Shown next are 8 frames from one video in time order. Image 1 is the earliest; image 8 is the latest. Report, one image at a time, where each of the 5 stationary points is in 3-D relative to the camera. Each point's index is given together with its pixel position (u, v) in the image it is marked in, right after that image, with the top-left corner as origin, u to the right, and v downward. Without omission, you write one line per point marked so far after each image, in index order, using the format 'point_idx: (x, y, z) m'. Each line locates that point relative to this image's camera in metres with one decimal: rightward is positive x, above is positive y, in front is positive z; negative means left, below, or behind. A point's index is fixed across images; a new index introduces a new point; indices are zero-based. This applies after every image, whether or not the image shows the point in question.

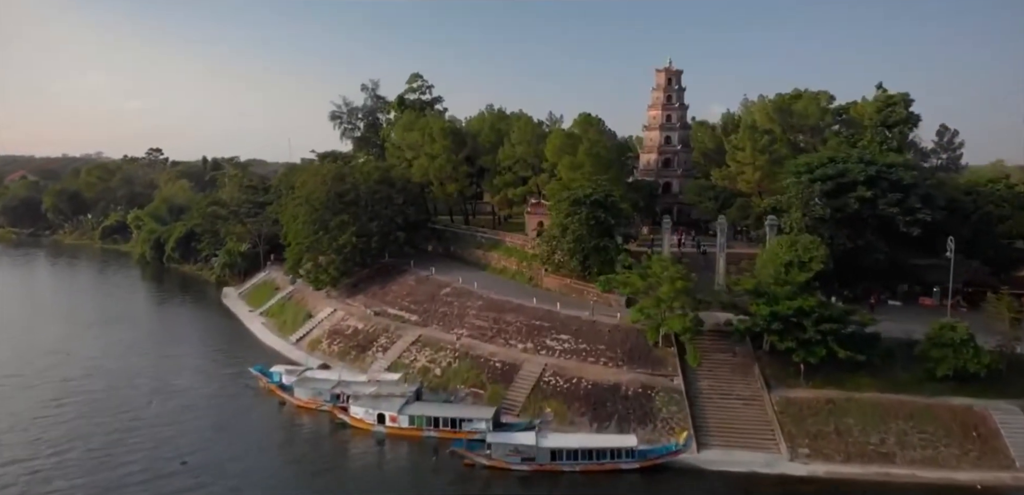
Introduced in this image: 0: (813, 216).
0: (+9.4, +1.0, +19.3) m
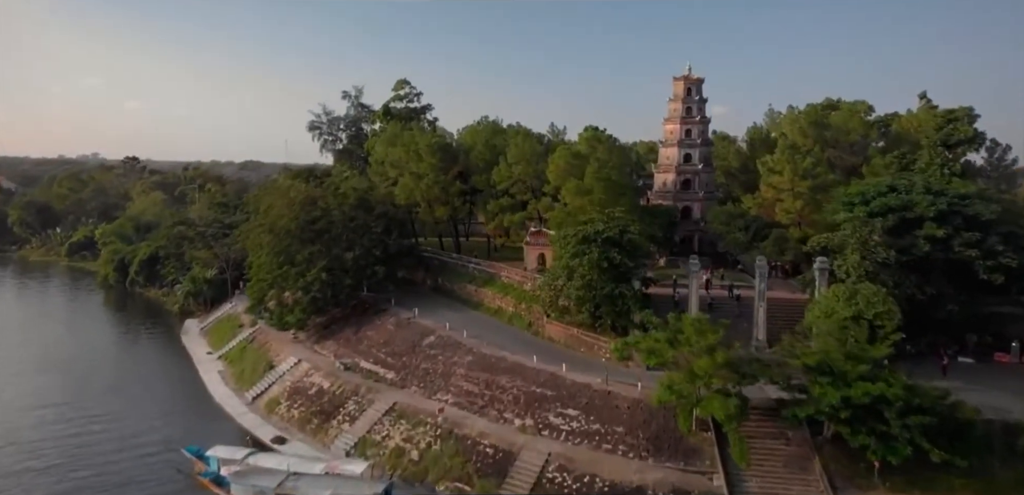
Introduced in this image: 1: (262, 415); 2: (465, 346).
0: (+9.3, -0.3, +15.9) m
1: (-7.4, -4.9, +18.2) m
2: (-1.4, -2.8, +17.8) m
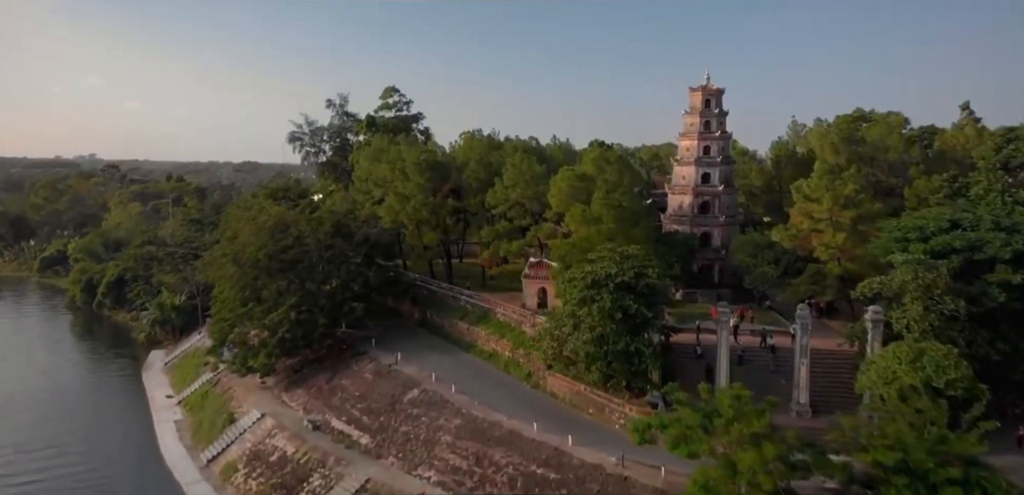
0: (+9.2, -1.4, +13.3) m
1: (-7.5, -6.0, +15.6) m
2: (-1.5, -3.9, +15.3) m
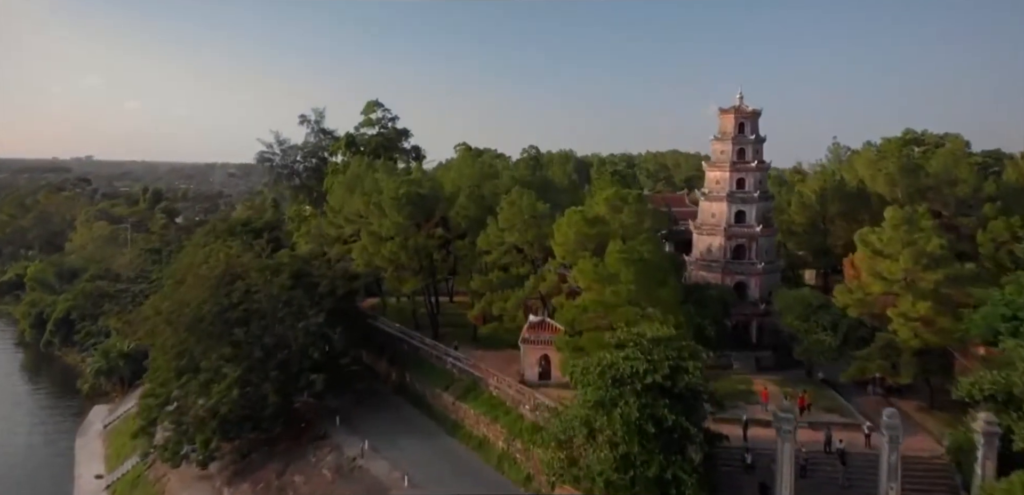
0: (+9.1, -2.9, +9.8) m
1: (-7.6, -7.5, +12.1) m
2: (-1.6, -5.4, +11.8) m
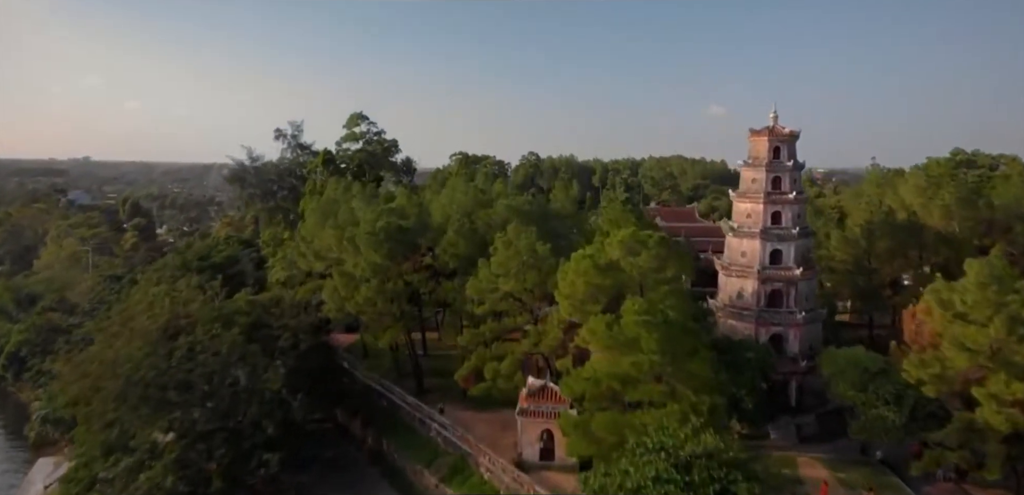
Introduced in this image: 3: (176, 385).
0: (+9.0, -4.0, +7.2) m
1: (-7.7, -8.6, +9.5) m
2: (-1.7, -6.5, +9.1) m
3: (-7.3, -2.9, +13.3) m
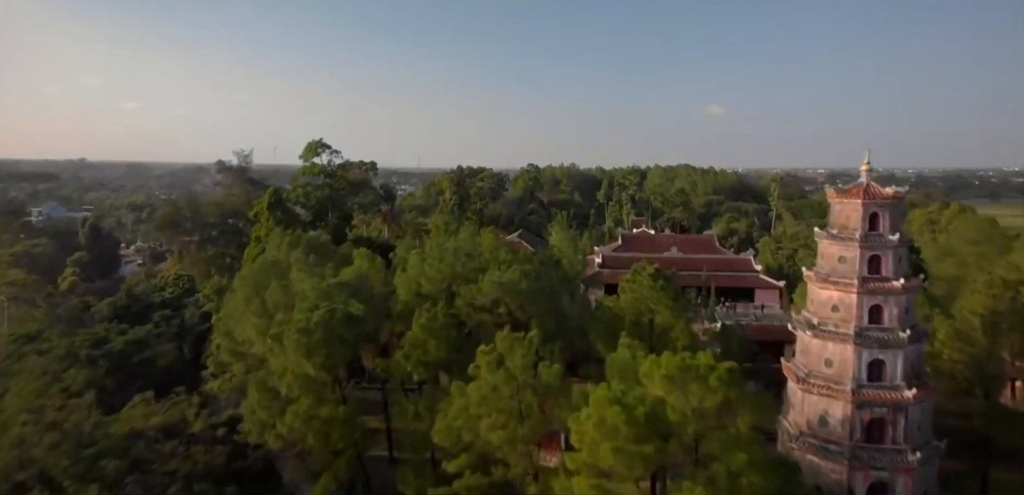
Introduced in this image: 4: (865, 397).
0: (+8.8, -5.9, +2.6) m
1: (-7.9, -10.5, +5.0) m
2: (-1.9, -8.4, +4.6) m
3: (-7.5, -4.8, +8.8) m
4: (+6.0, -2.6, +10.5) m
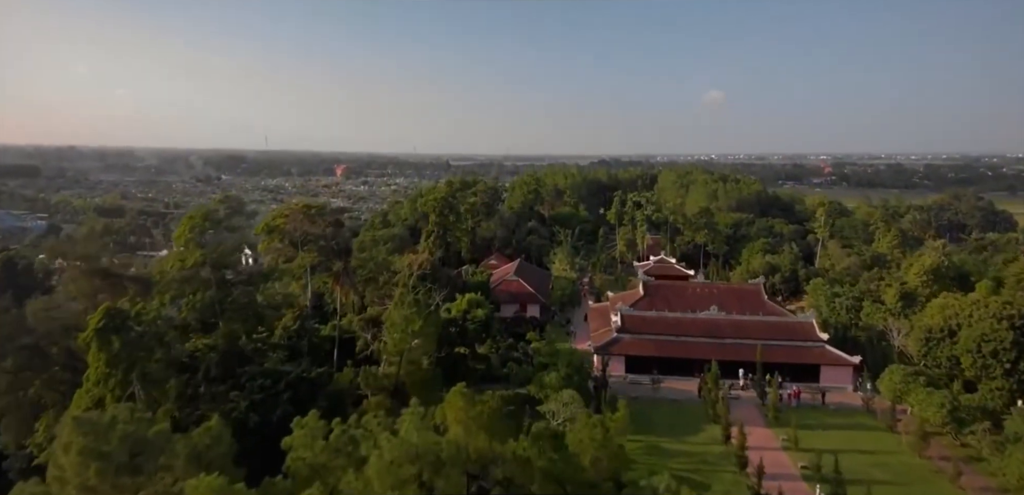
0: (+8.6, -9.1, -4.4) m
1: (-8.1, -13.6, -2.0) m
2: (-2.1, -11.6, -2.4) m
3: (-7.7, -7.9, +1.6) m
4: (+5.8, -5.6, +3.4) m
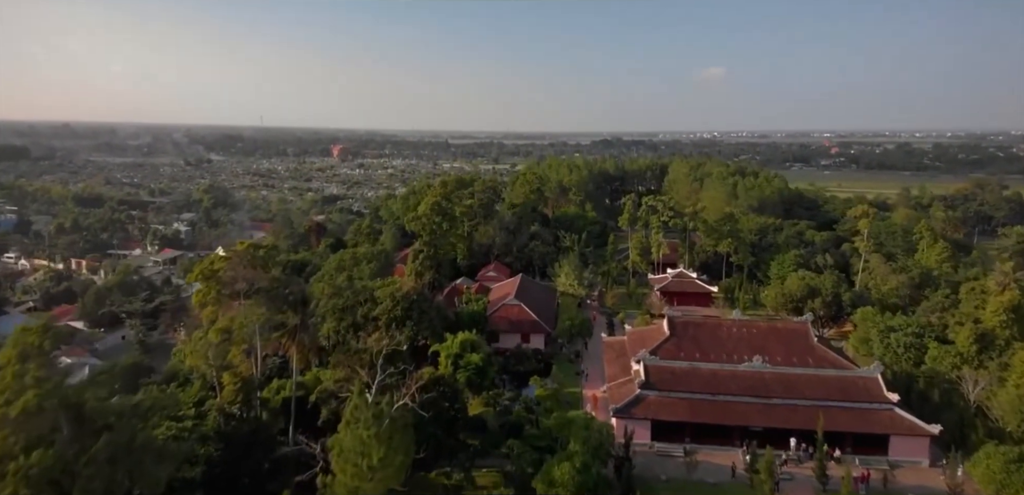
0: (+8.6, -11.5, -8.7) m
1: (-8.1, -16.0, -6.1) m
2: (-2.1, -13.9, -6.5) m
3: (-7.7, -10.1, -2.6) m
4: (+5.8, -7.7, -1.0) m
